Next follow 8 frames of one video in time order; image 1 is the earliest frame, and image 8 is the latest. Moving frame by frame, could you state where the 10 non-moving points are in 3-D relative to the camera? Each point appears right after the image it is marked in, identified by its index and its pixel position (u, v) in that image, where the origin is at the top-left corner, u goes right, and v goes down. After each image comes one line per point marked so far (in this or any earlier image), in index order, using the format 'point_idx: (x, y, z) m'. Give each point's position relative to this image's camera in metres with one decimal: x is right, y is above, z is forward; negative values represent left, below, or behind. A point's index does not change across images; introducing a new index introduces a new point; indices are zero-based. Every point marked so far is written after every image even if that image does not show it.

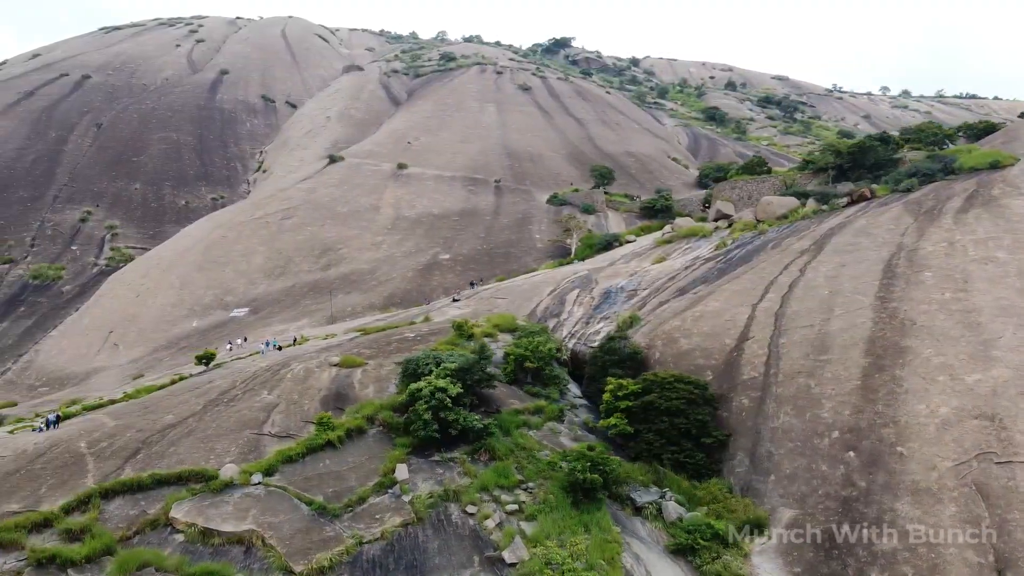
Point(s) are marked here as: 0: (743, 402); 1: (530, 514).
0: (+4.2, -2.1, +17.0) m
1: (+0.3, -3.4, +14.0) m
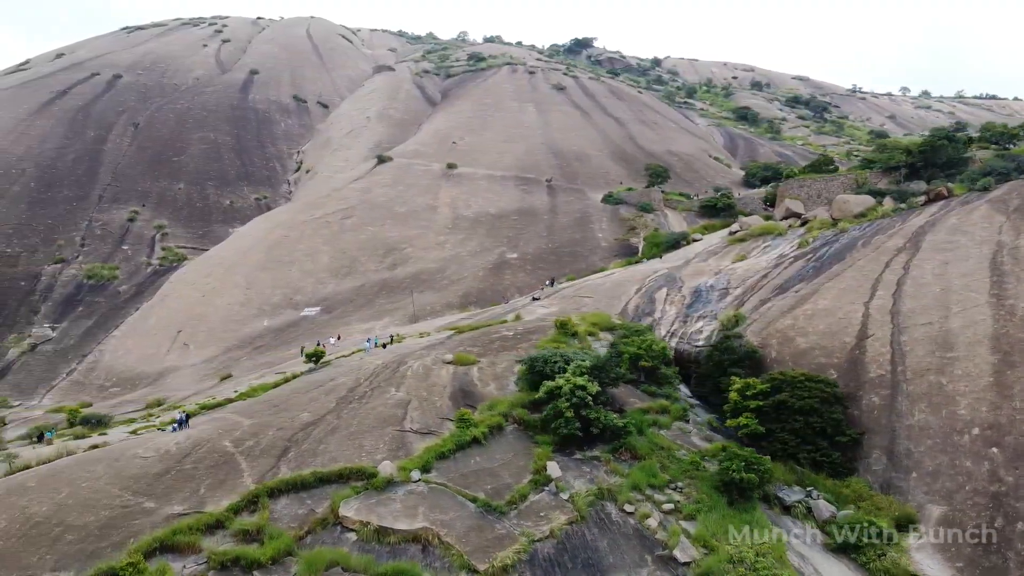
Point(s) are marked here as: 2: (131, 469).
0: (+6.5, -2.0, +16.8) m
1: (+2.6, -3.3, +13.8) m
2: (-5.5, -2.6, +13.6) m
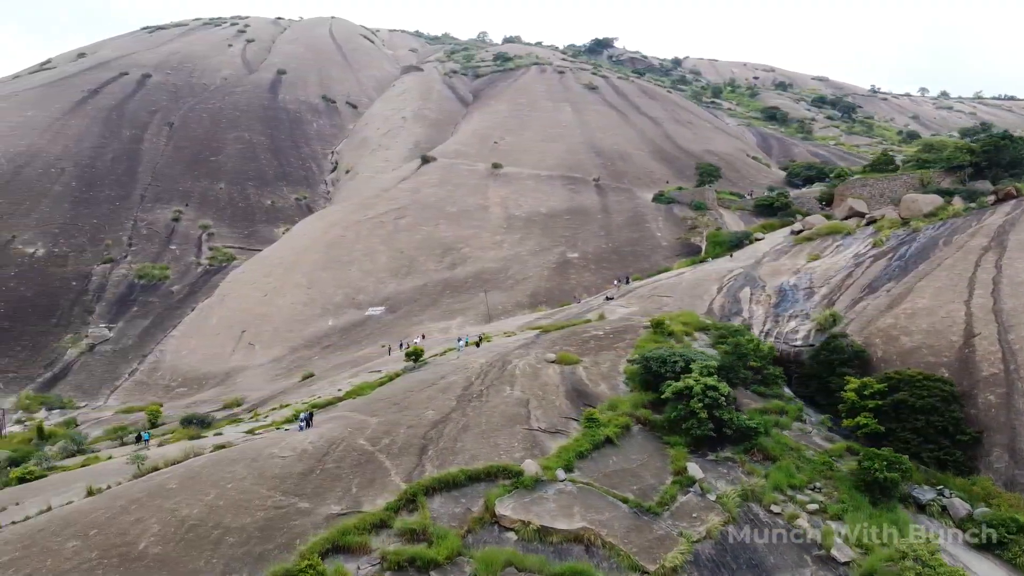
0: (+8.6, -2.0, +16.7) m
1: (+4.7, -3.3, +13.7) m
2: (-3.4, -2.6, +13.4) m
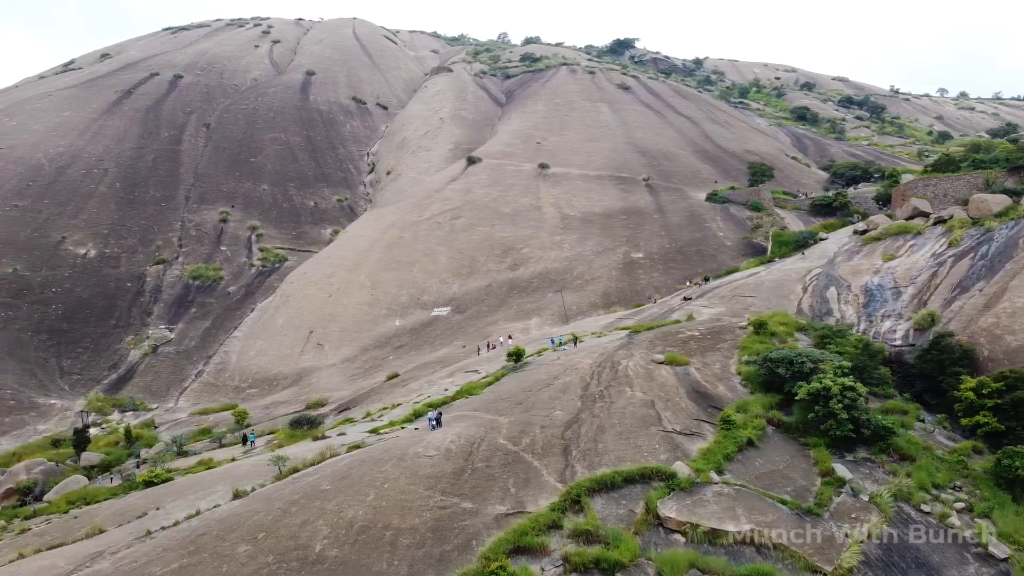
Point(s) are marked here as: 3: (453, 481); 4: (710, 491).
0: (+10.7, -2.0, +16.7) m
1: (+6.9, -3.3, +13.6) m
2: (-1.3, -2.6, +13.3) m
3: (-0.8, -2.7, +12.9) m
4: (+2.7, -2.8, +13.0) m
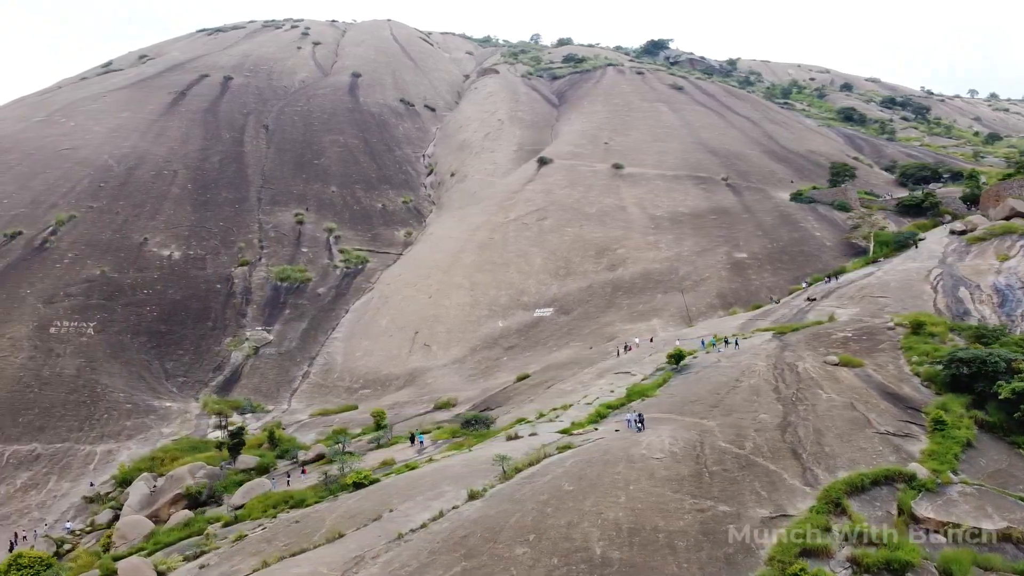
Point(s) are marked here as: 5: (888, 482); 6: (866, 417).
0: (+14.0, -1.9, +16.8) m
1: (+10.2, -3.3, +13.7) m
2: (+2.1, -2.6, +13.2) m
3: (+2.5, -2.7, +12.9) m
4: (+6.1, -2.8, +13.0) m
5: (+5.2, -2.7, +13.1) m
6: (+5.7, -2.1, +15.2) m
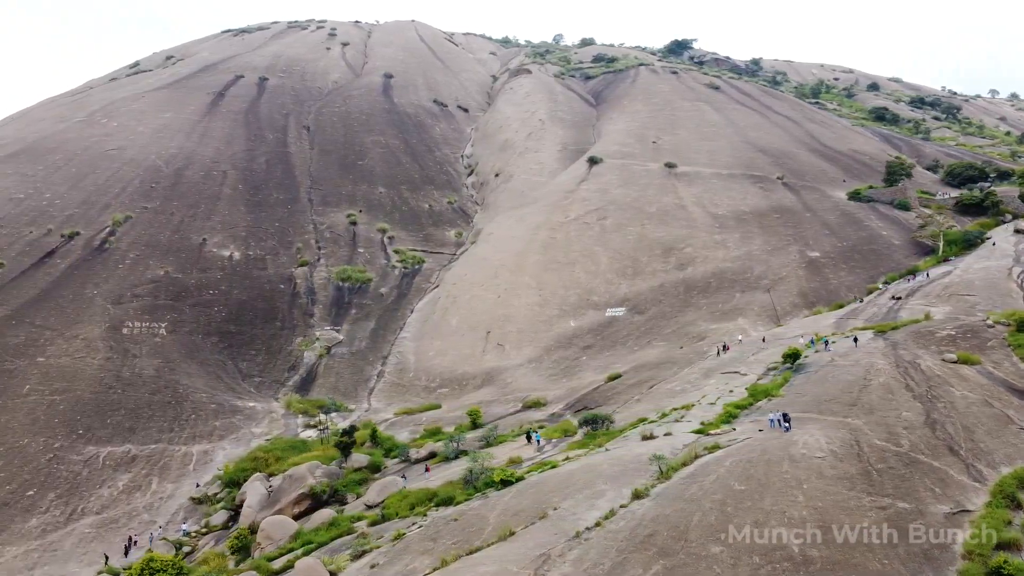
0: (+16.3, -1.9, +16.9) m
1: (+12.5, -3.2, +13.8) m
2: (+4.4, -2.6, +13.3) m
3: (+4.9, -2.7, +12.9) m
4: (+8.4, -2.8, +13.1) m
5: (+7.5, -2.6, +13.2) m
6: (+8.0, -2.1, +15.3) m
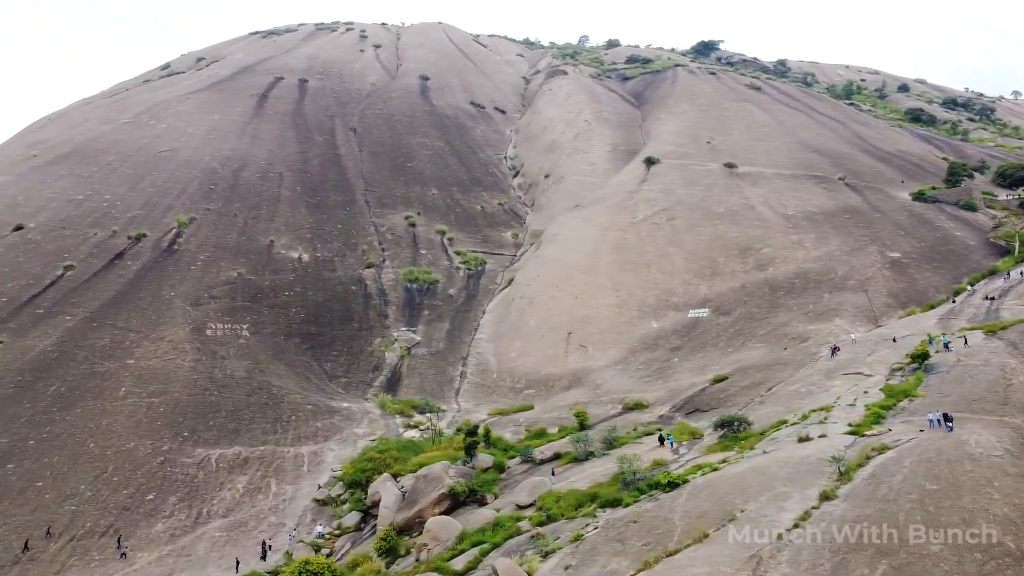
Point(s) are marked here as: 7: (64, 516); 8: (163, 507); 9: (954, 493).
0: (+19.0, -1.9, +17.2) m
1: (+15.2, -3.2, +14.0) m
2: (+7.1, -2.6, +13.4) m
3: (+7.6, -2.7, +13.1) m
4: (+11.1, -2.8, +13.2) m
5: (+10.2, -2.7, +13.4) m
6: (+10.7, -2.1, +15.5) m
7: (-9.3, -4.7, +19.4) m
8: (-7.4, -4.7, +20.0) m
9: (+6.0, -2.8, +12.8) m
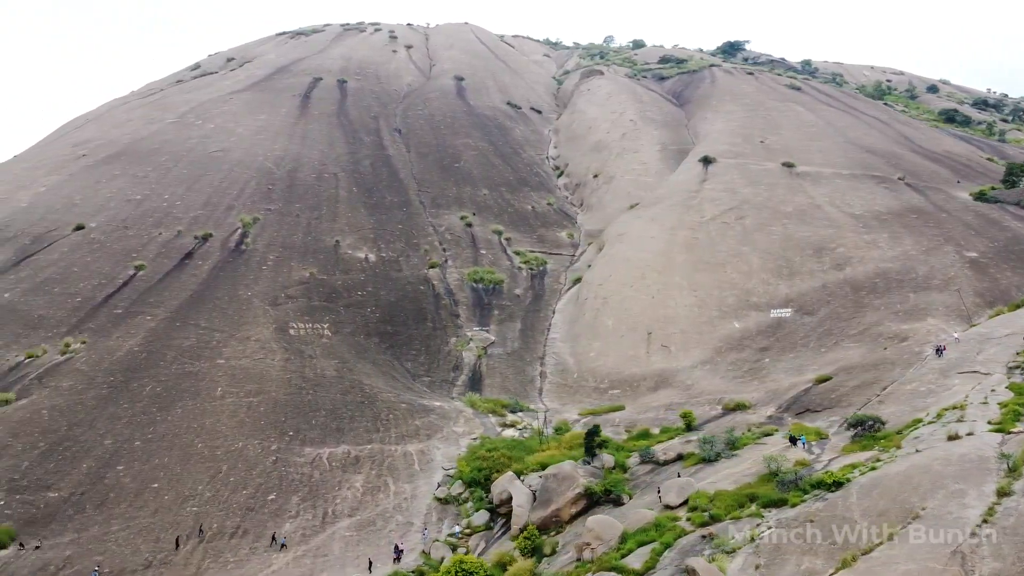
0: (+21.6, -1.9, +17.6) m
1: (+17.9, -3.2, +14.3) m
2: (+9.8, -2.6, +13.7) m
3: (+10.2, -2.7, +13.3) m
4: (+13.7, -2.8, +13.5) m
5: (+12.8, -2.7, +13.6) m
6: (+13.3, -2.1, +15.8) m
7: (-6.7, -4.8, +19.5) m
8: (-4.8, -4.7, +20.1) m
9: (+8.7, -2.8, +13.0) m
